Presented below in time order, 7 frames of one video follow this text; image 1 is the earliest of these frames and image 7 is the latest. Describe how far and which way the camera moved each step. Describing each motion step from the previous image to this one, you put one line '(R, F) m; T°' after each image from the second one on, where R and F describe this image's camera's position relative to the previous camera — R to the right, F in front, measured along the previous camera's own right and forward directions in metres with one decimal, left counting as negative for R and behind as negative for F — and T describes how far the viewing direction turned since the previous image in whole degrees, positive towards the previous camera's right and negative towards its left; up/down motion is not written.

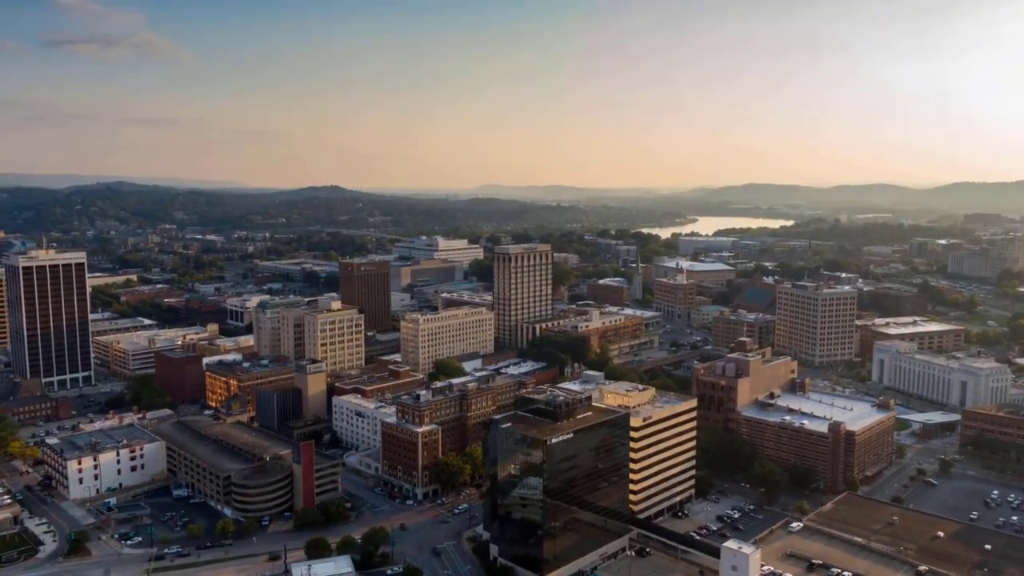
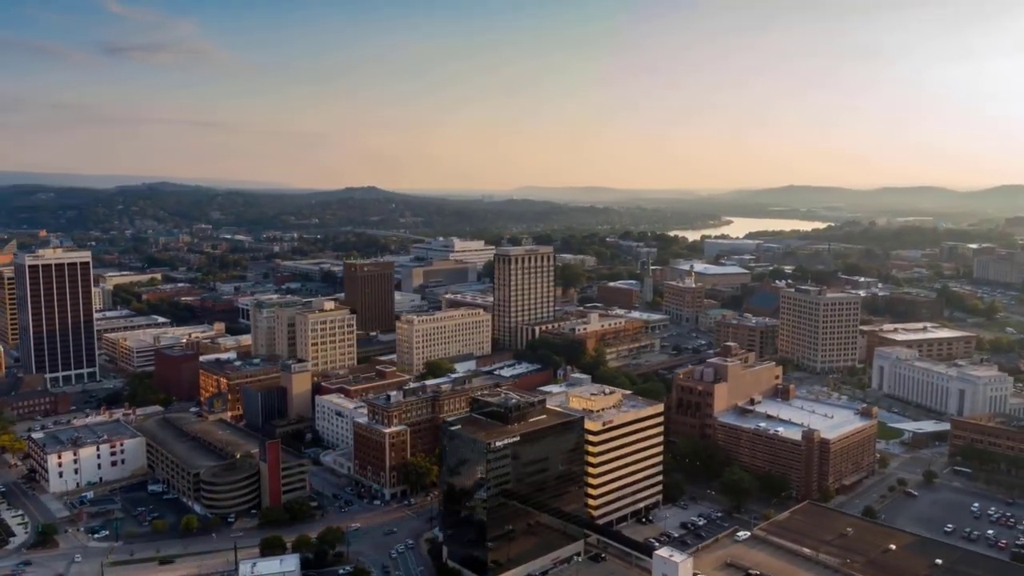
(+3.5, +0.1) m; -3°
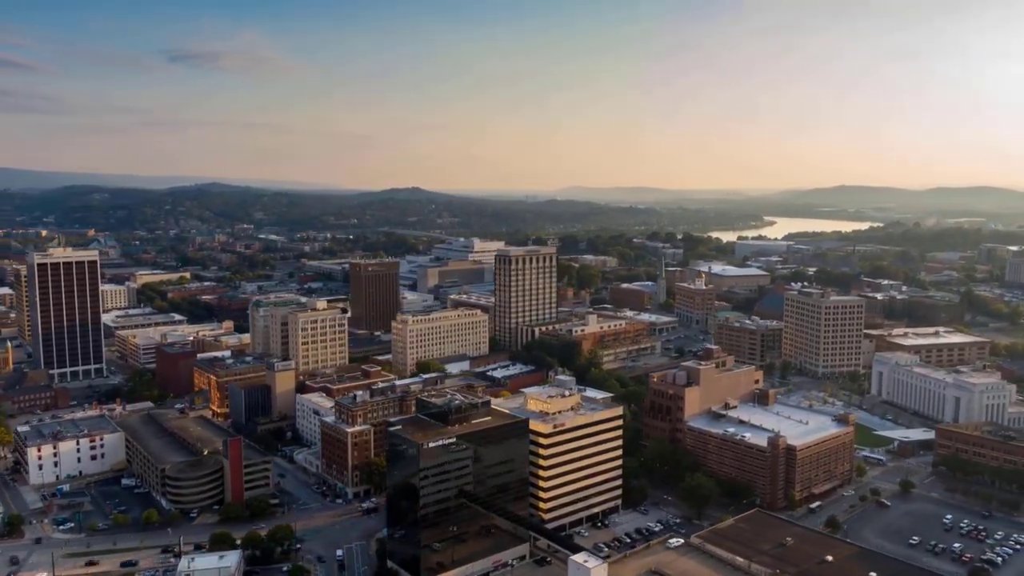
(+4.3, +0.2) m; -3°
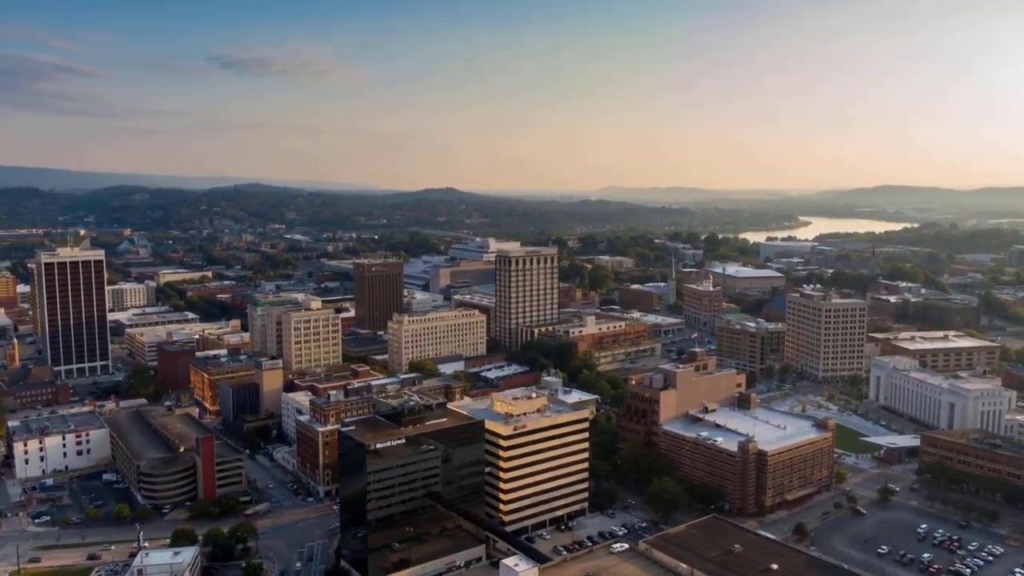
(+3.4, +0.2) m; -3°
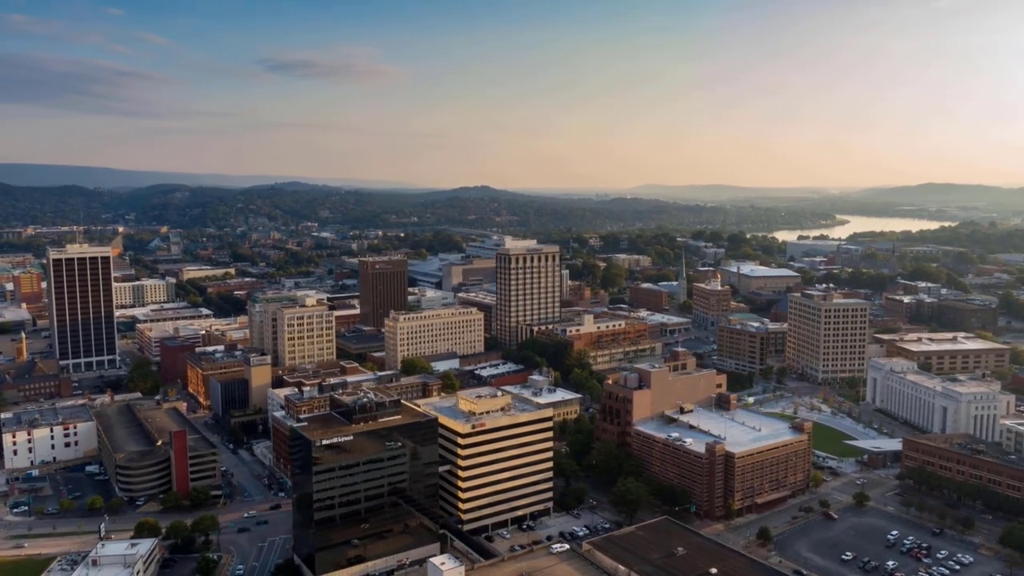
(+3.5, +0.2) m; -3°
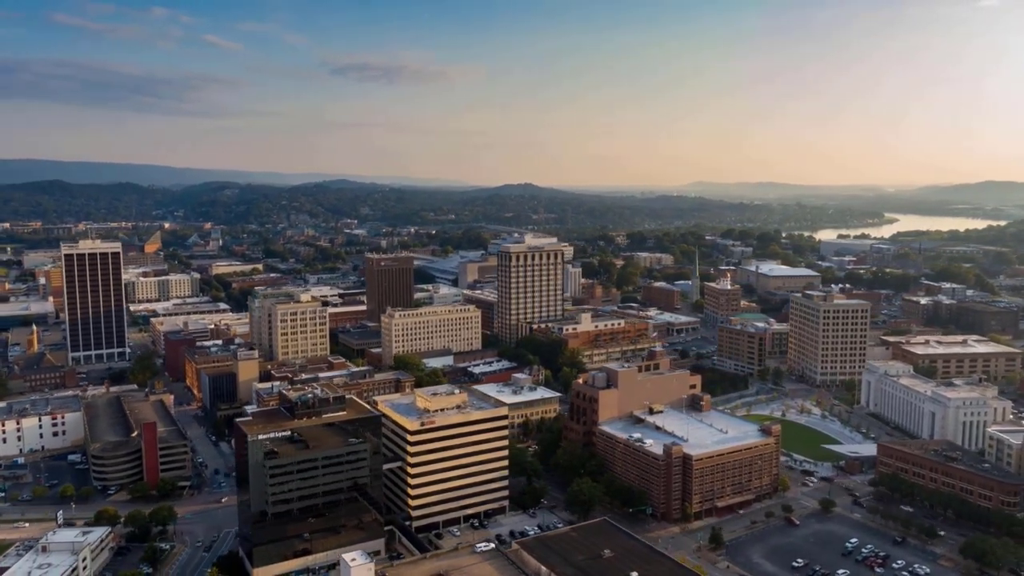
(+4.3, +0.3) m; -3°
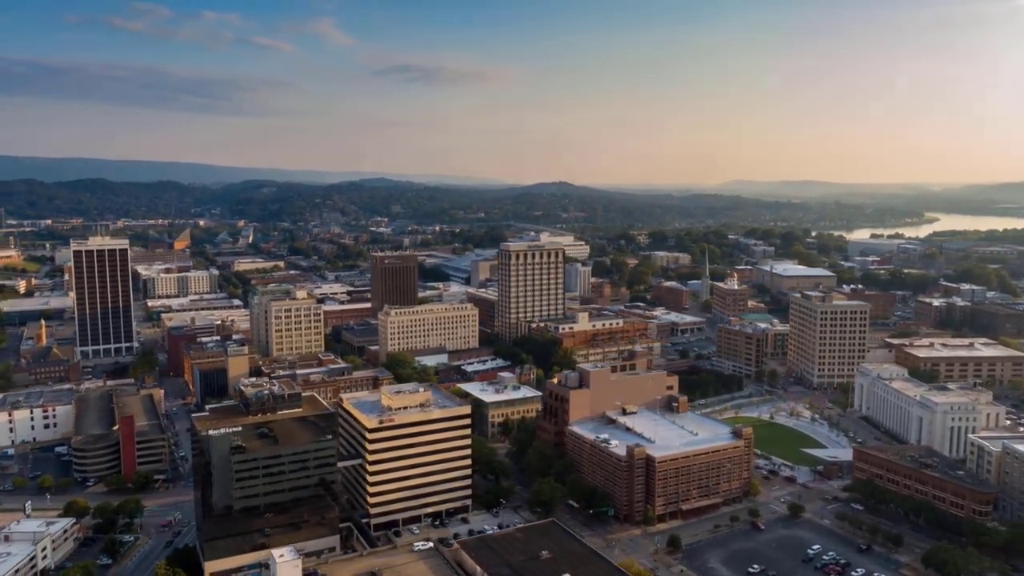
(+3.5, +0.2) m; -3°
